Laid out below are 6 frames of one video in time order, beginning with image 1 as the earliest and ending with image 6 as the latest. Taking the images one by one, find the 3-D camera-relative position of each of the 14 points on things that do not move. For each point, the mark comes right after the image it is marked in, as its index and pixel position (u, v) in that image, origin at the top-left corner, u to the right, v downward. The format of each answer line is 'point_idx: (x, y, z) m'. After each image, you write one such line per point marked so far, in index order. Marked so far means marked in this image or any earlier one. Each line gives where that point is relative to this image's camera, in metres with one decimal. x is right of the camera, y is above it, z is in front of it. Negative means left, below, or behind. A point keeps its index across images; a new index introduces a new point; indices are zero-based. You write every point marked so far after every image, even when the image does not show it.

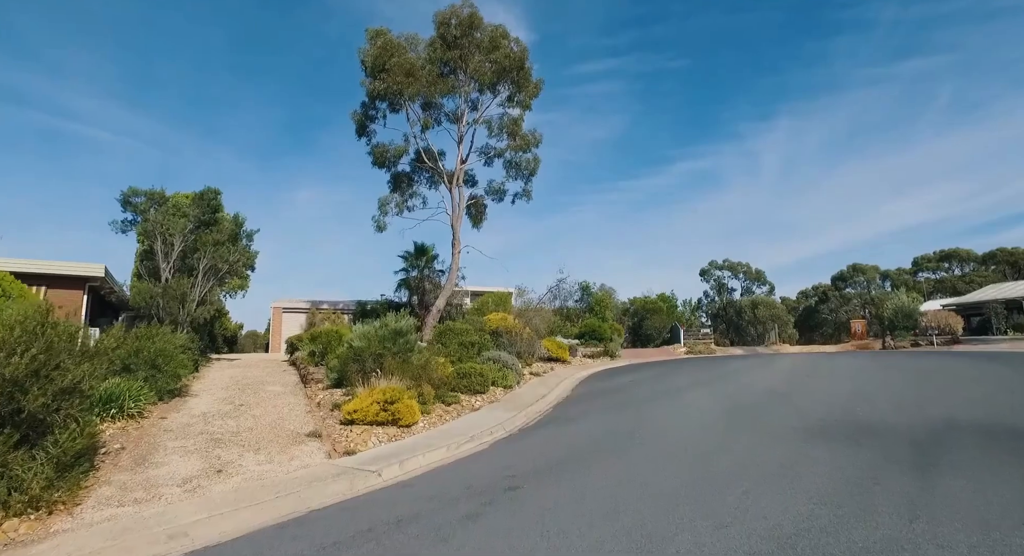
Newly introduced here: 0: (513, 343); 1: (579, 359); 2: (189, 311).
0: (0.0, -2.2, +16.9) m
1: (+2.5, -3.2, +19.5) m
2: (-8.1, -0.8, +12.8) m
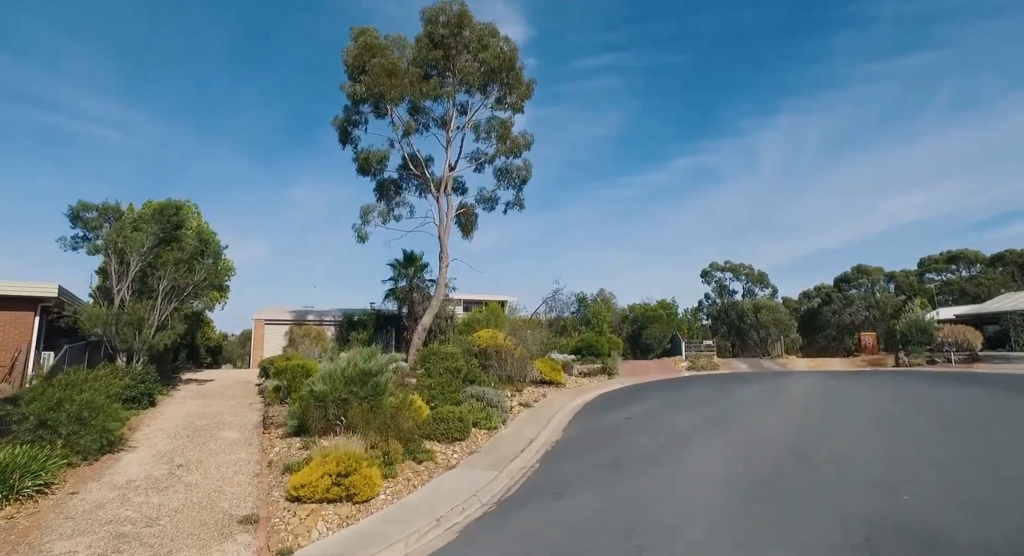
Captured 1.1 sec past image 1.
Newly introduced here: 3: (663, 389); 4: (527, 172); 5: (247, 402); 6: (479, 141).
0: (-0.3, -2.7, +15.8) m
1: (+2.2, -3.7, +18.4) m
2: (-8.4, -1.4, +11.7) m
3: (+4.7, -3.6, +16.1) m
4: (+0.6, +4.1, +19.9) m
5: (-6.1, -2.8, +11.8) m
6: (-1.2, +5.2, +19.6) m
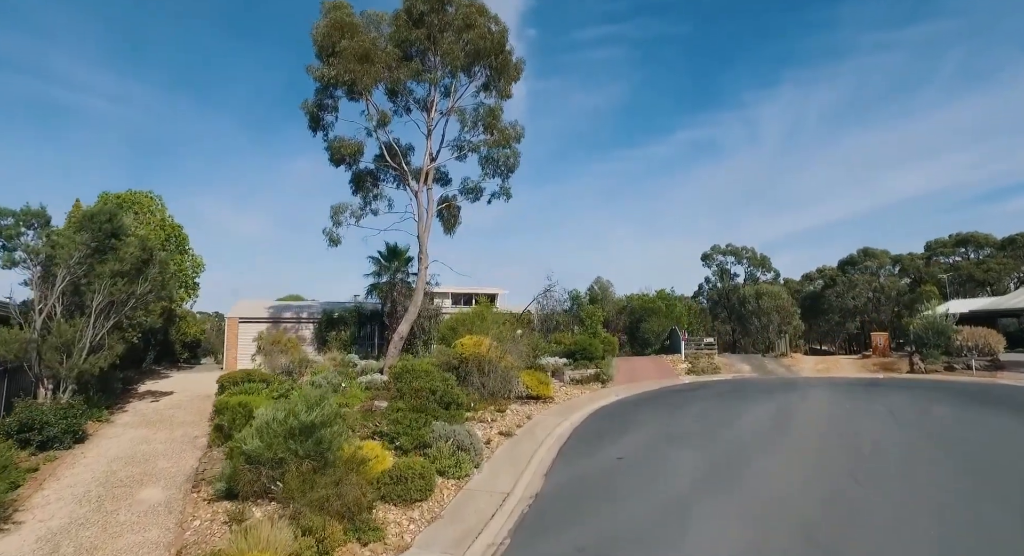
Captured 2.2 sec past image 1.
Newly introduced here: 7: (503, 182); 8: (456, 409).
0: (-0.8, -2.9, +14.5) m
1: (+1.8, -3.8, +17.1) m
2: (-8.8, -1.7, +10.3) m
3: (+4.3, -3.7, +14.8) m
4: (+0.2, +4.1, +18.2) m
5: (-6.6, -3.2, +10.4) m
6: (-1.6, +5.2, +17.9) m
7: (-0.2, +3.6, +19.3) m
8: (-1.4, -3.3, +12.6) m
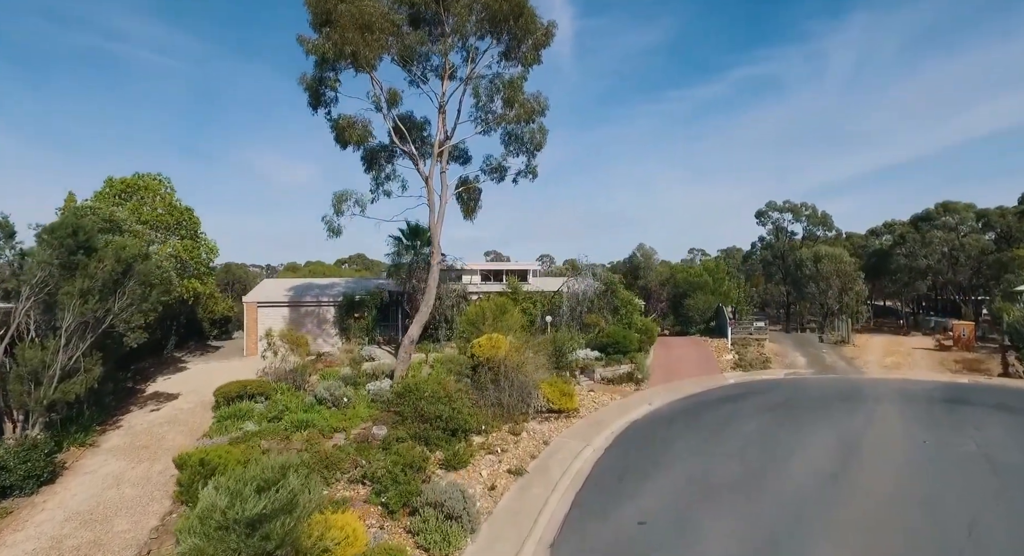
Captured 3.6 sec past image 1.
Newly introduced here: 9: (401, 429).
0: (-0.3, -3.0, +13.0) m
1: (+2.4, -3.6, +15.5) m
2: (-8.7, -2.1, +9.5) m
3: (+4.8, -3.8, +13.0) m
4: (+0.9, +4.4, +16.0) m
5: (-6.4, -3.6, +9.6) m
6: (-0.9, +5.4, +15.8) m
7: (+0.6, +4.0, +17.2) m
8: (-1.1, -3.5, +11.3) m
9: (-2.5, -3.4, +11.2) m
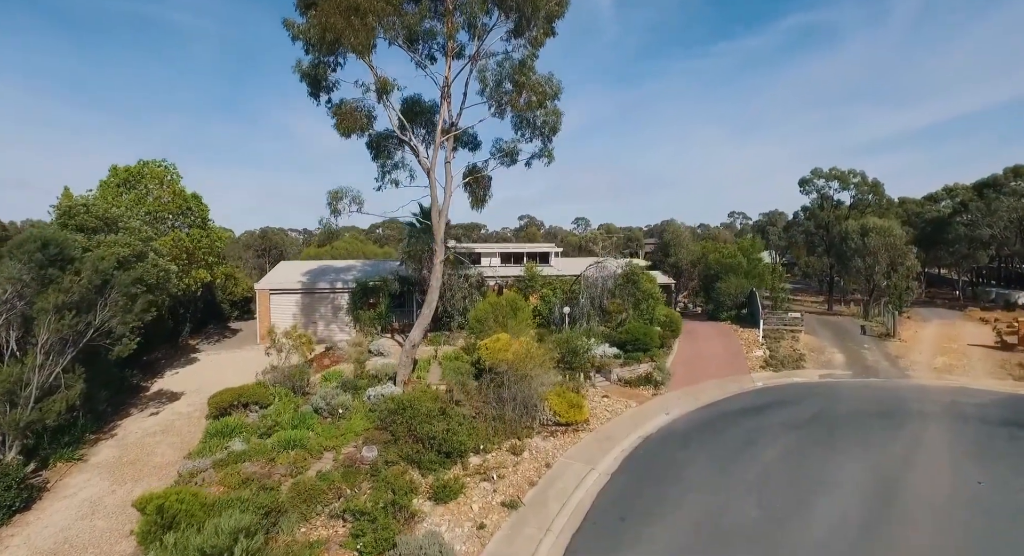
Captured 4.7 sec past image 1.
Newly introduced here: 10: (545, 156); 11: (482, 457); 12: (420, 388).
0: (-0.2, -3.1, +12.2) m
1: (+2.7, -3.5, +14.5) m
2: (-8.8, -2.5, +9.2) m
3: (+4.8, -3.9, +11.9) m
4: (+1.2, +4.4, +14.6) m
5: (-6.6, -3.9, +9.2) m
6: (-0.6, +5.5, +14.4) m
7: (+1.0, +4.2, +15.8) m
8: (-1.1, -3.7, +10.6) m
9: (-2.5, -3.6, +10.6) m
10: (+1.1, +3.9, +16.6) m
11: (-0.7, -3.7, +10.9) m
12: (-2.4, -2.6, +13.1) m
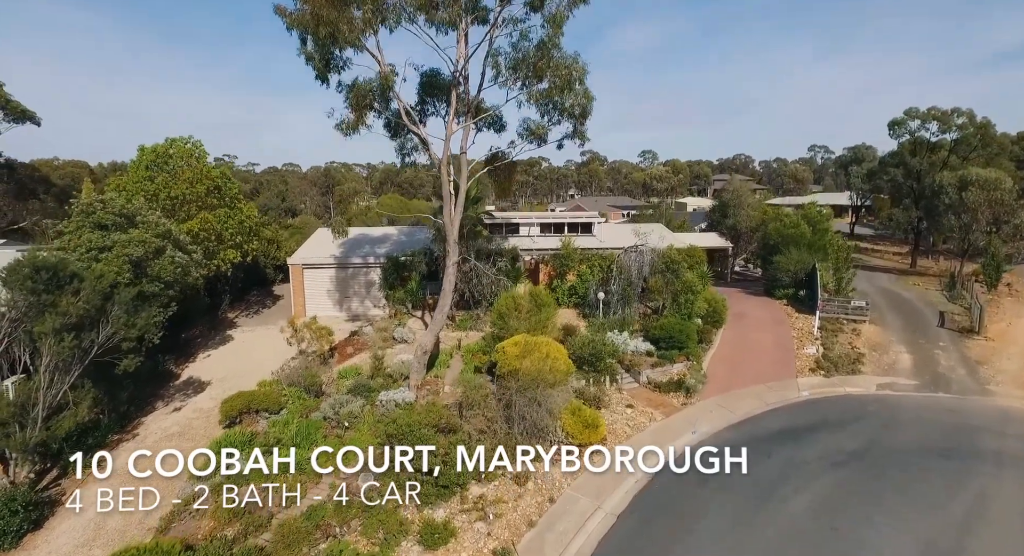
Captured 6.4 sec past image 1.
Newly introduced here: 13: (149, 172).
0: (0.0, -3.4, +11.6) m
1: (+3.1, -3.6, +13.6) m
2: (-8.9, -2.9, +9.5) m
3: (+4.9, -4.4, +10.8) m
4: (+1.8, +4.3, +12.8) m
5: (-6.7, -4.4, +9.5) m
6: (-0.1, +5.4, +12.7) m
7: (+1.7, +4.2, +14.1) m
8: (-1.1, -4.2, +10.2) m
9: (-2.5, -4.0, +10.3) m
10: (+1.8, +4.1, +14.8) m
11: (-0.6, -4.2, +10.4) m
12: (-2.1, -2.8, +12.6) m
13: (-12.4, +3.6, +17.4) m
